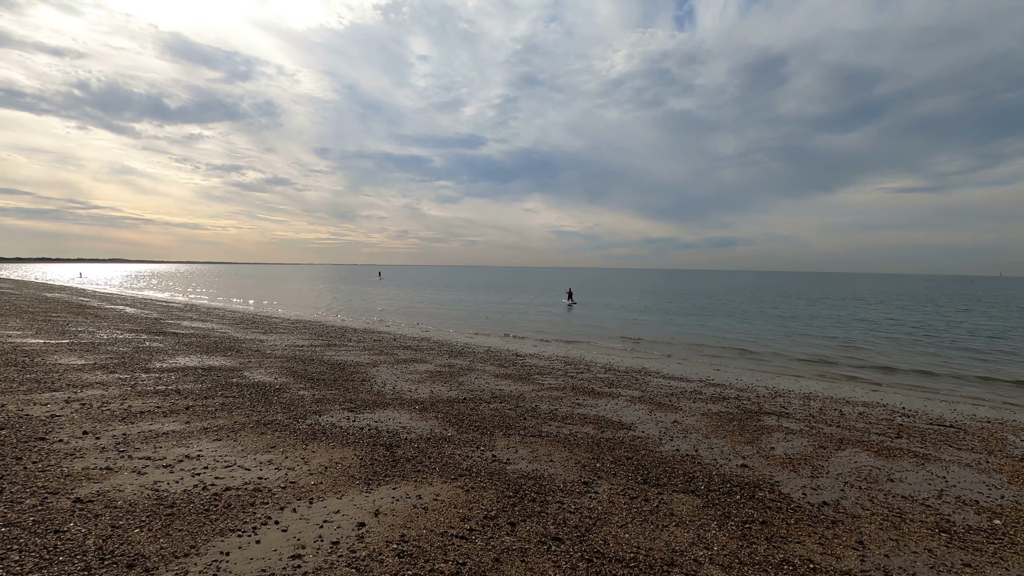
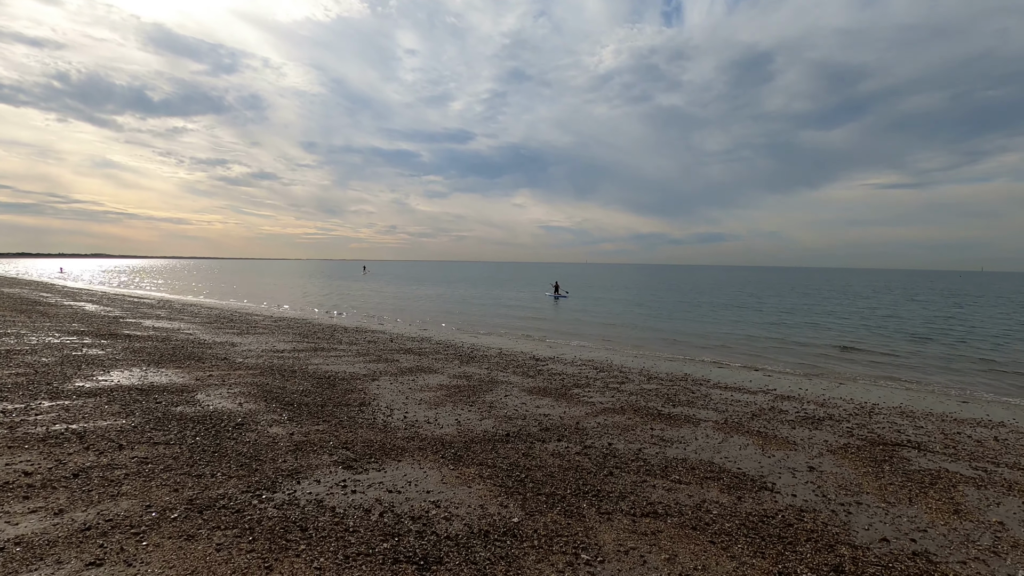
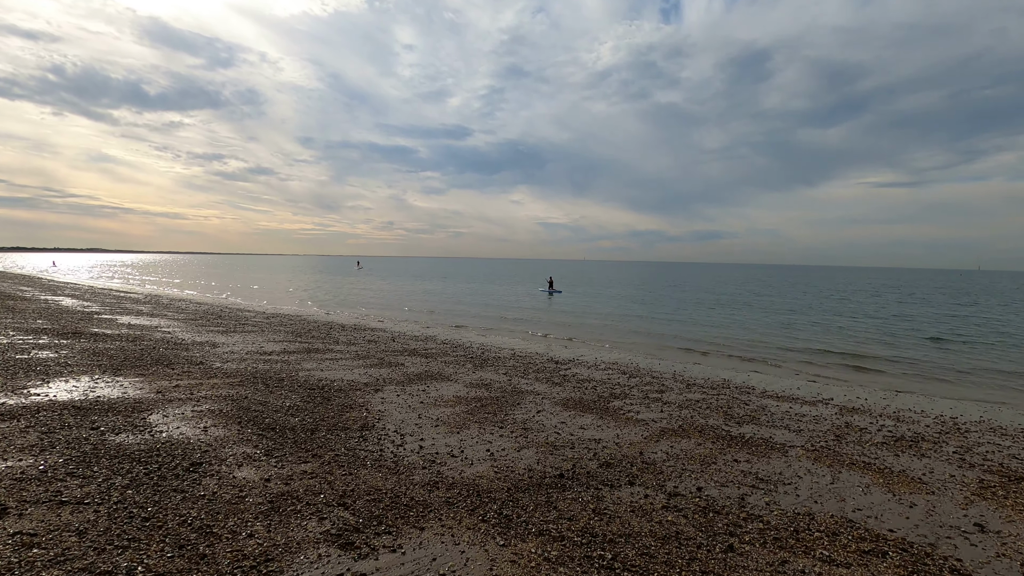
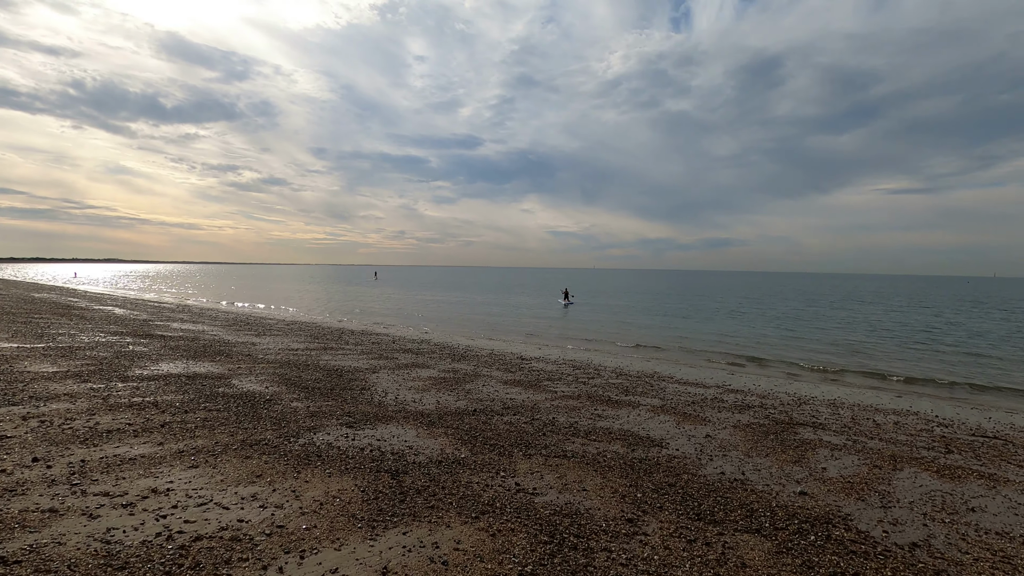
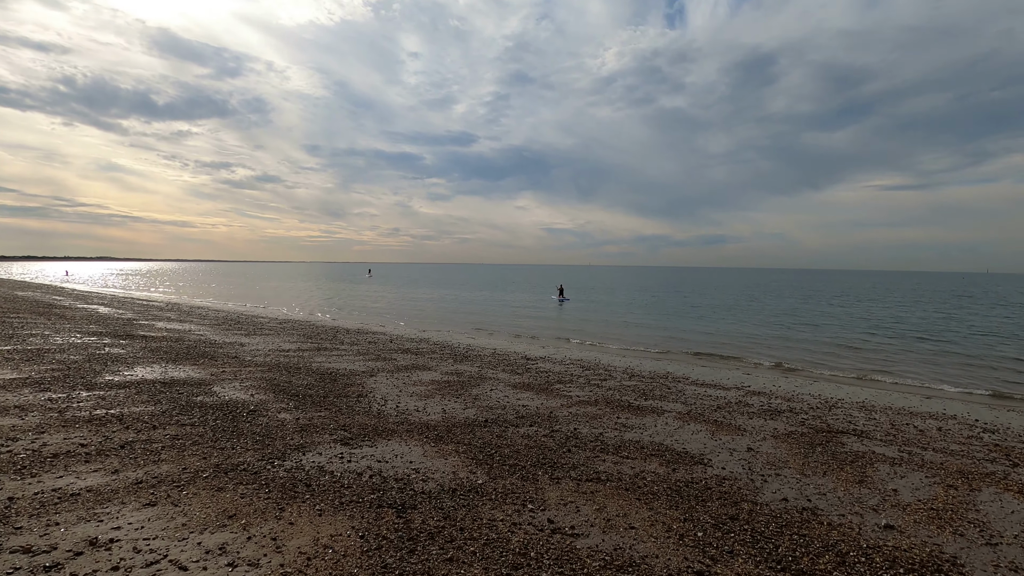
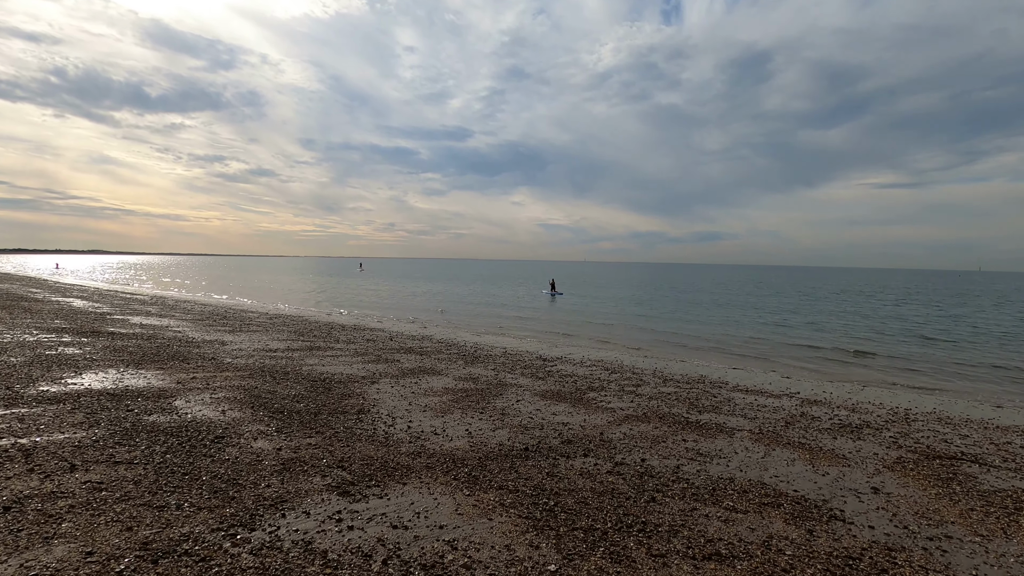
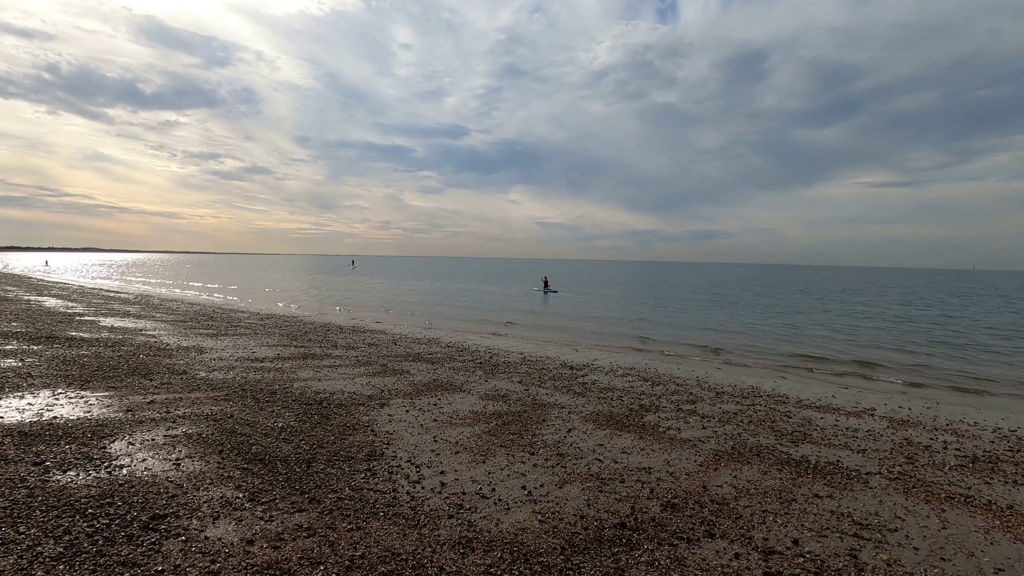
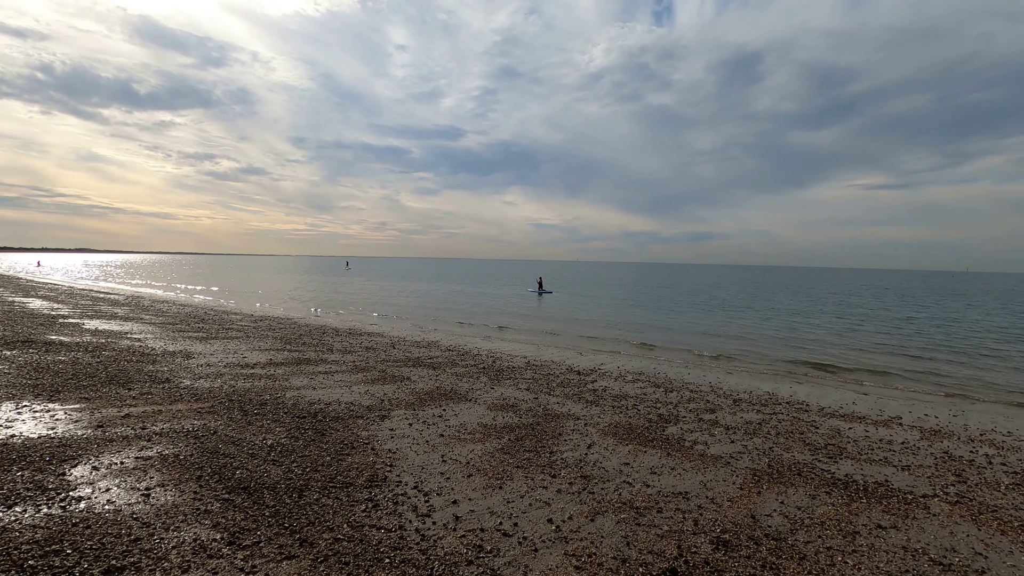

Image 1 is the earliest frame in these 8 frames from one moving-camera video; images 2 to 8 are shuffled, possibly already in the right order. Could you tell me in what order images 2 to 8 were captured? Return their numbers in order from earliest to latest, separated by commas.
4, 5, 2, 6, 3, 7, 8
